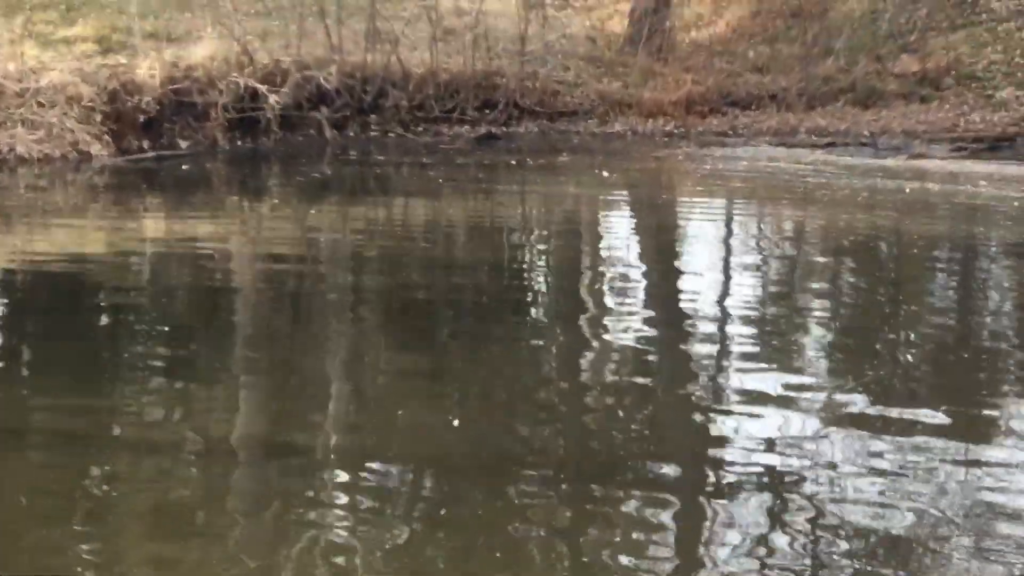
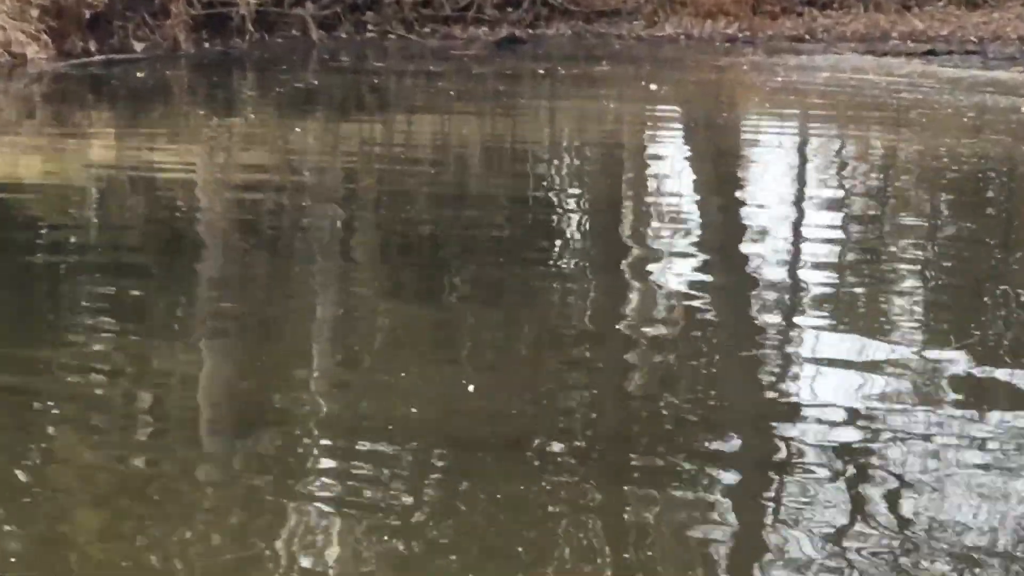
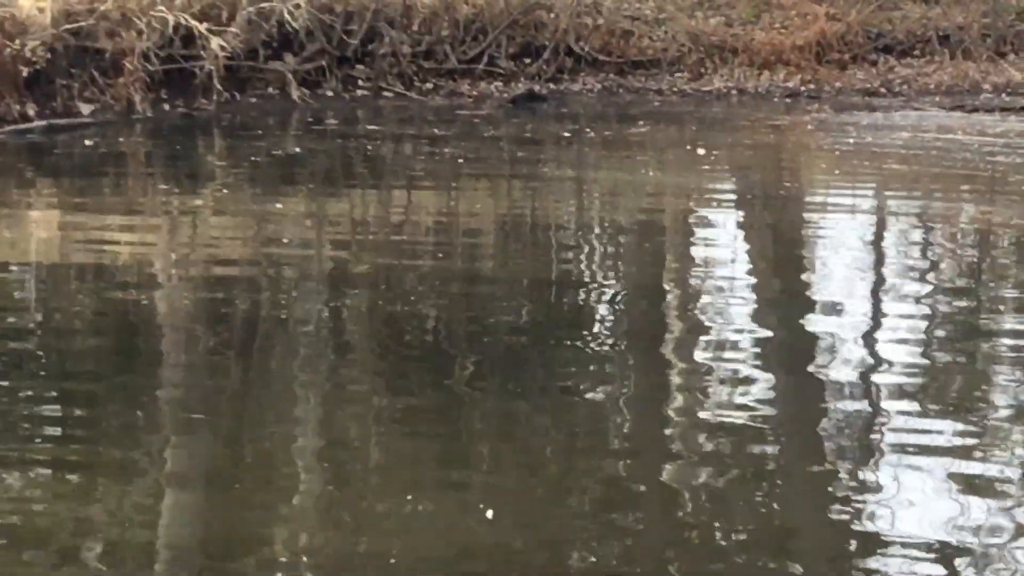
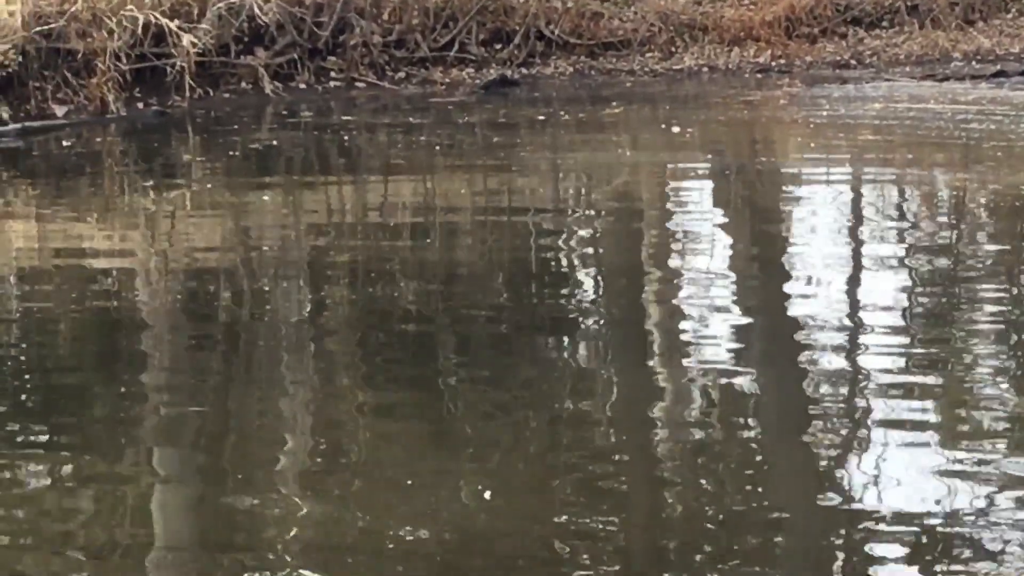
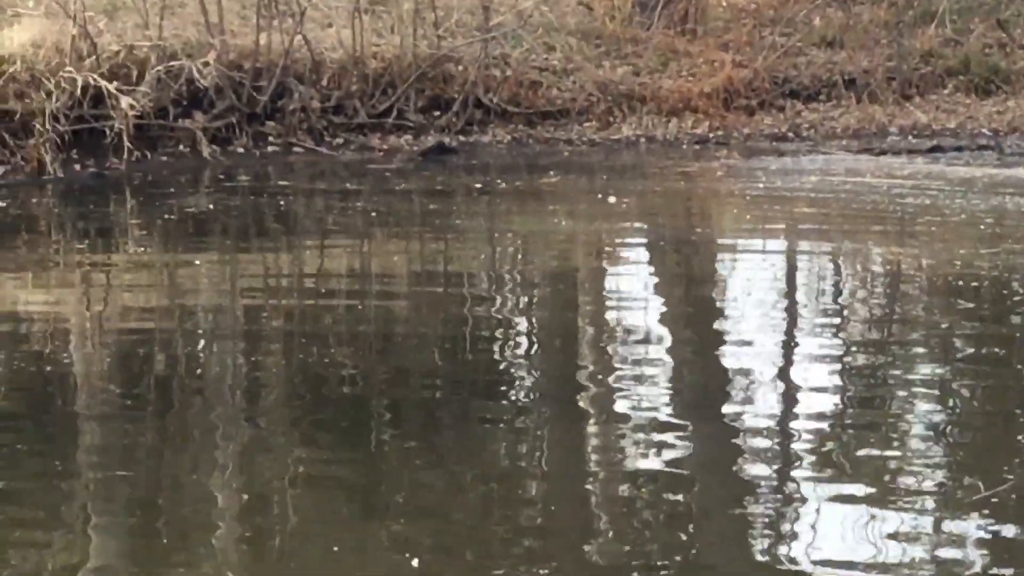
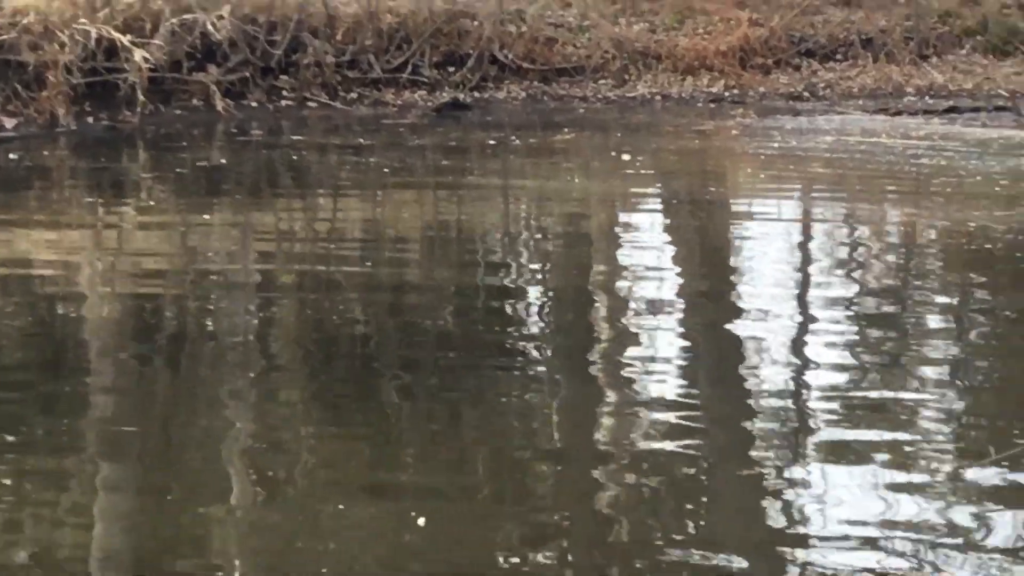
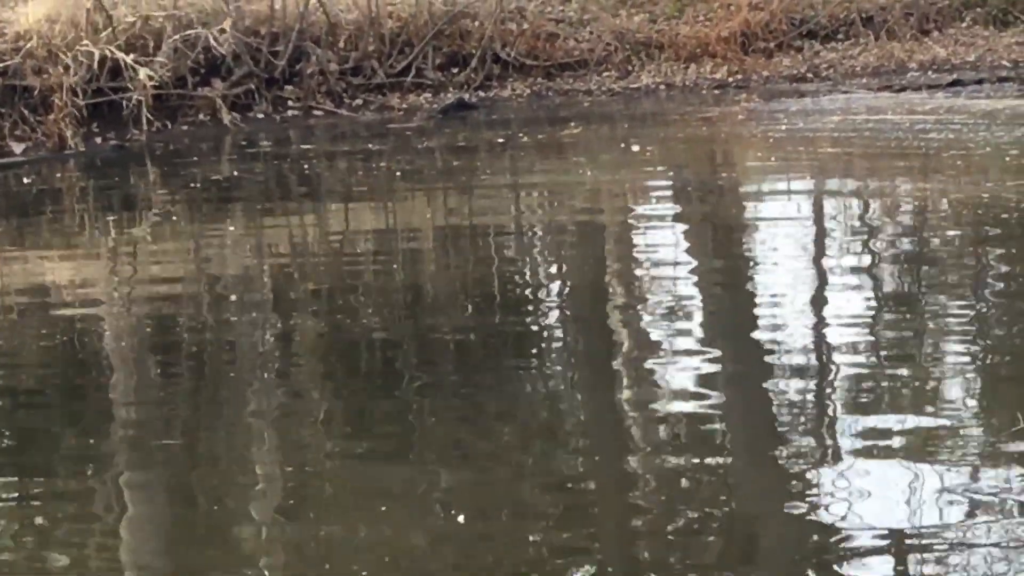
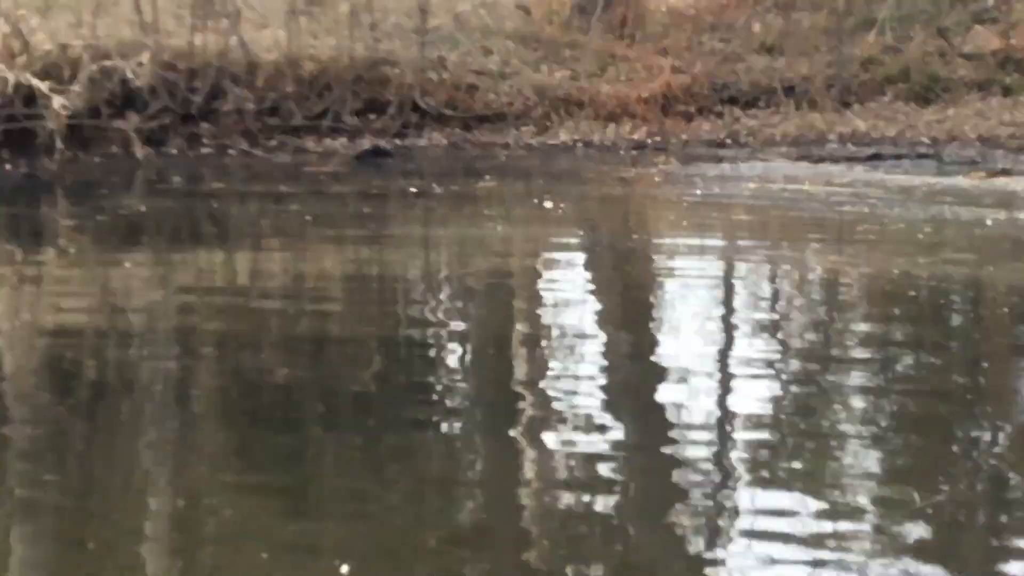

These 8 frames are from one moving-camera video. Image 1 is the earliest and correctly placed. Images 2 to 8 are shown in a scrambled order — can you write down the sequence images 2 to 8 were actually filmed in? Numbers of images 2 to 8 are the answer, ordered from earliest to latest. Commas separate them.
2, 3, 6, 8, 5, 4, 7
